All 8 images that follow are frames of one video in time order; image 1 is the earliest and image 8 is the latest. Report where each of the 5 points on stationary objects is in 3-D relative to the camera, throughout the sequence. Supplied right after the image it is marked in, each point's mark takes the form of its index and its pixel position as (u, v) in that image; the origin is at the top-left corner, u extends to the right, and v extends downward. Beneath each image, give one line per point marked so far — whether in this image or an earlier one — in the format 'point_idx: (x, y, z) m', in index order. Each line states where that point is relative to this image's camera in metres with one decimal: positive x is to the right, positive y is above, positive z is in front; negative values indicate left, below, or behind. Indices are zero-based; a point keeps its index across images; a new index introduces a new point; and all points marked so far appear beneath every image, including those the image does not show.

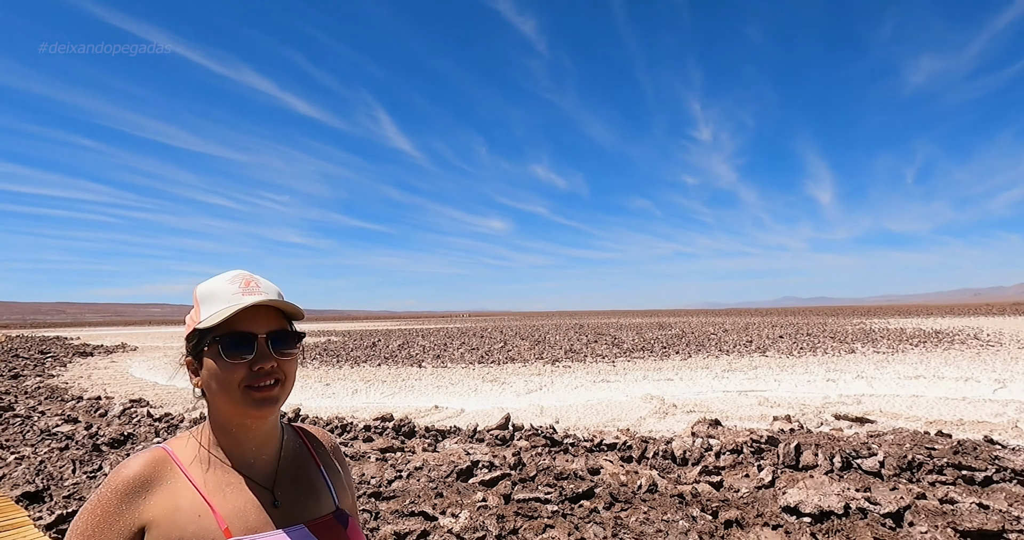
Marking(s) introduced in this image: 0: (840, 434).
0: (+4.1, -2.0, +7.1) m
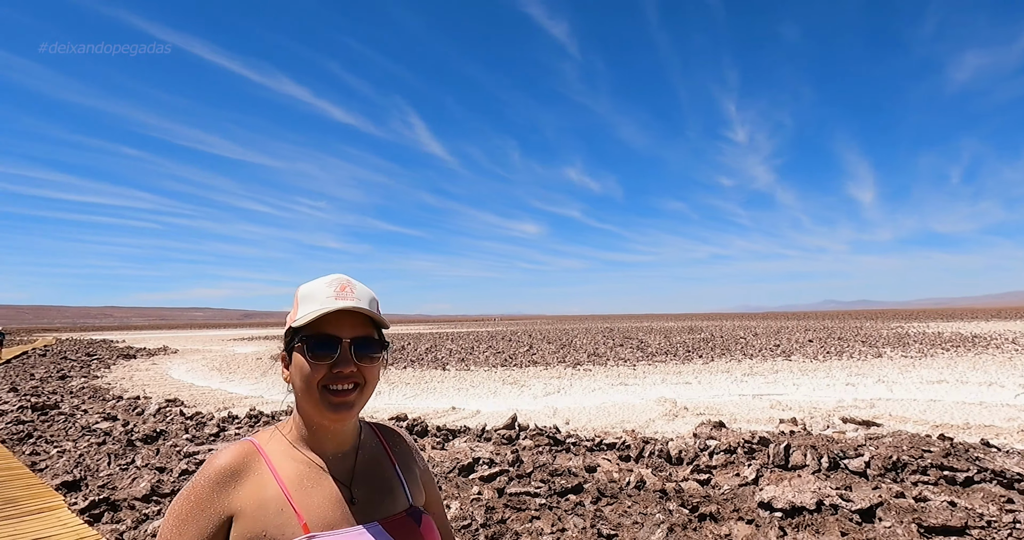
0: (+4.1, -2.1, +7.2) m
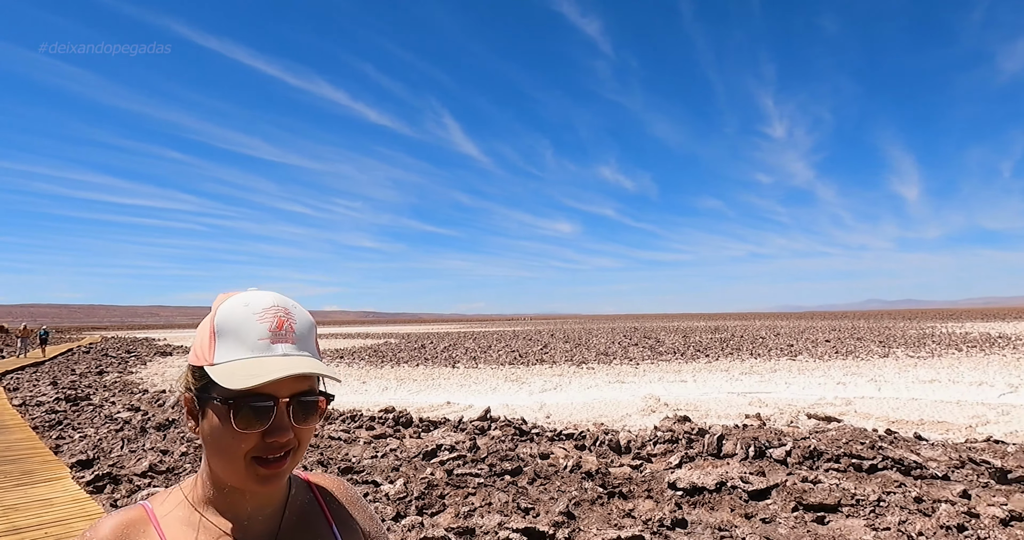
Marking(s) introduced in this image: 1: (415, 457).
0: (+3.7, -2.1, +7.7) m
1: (-1.1, -2.1, +6.6) m
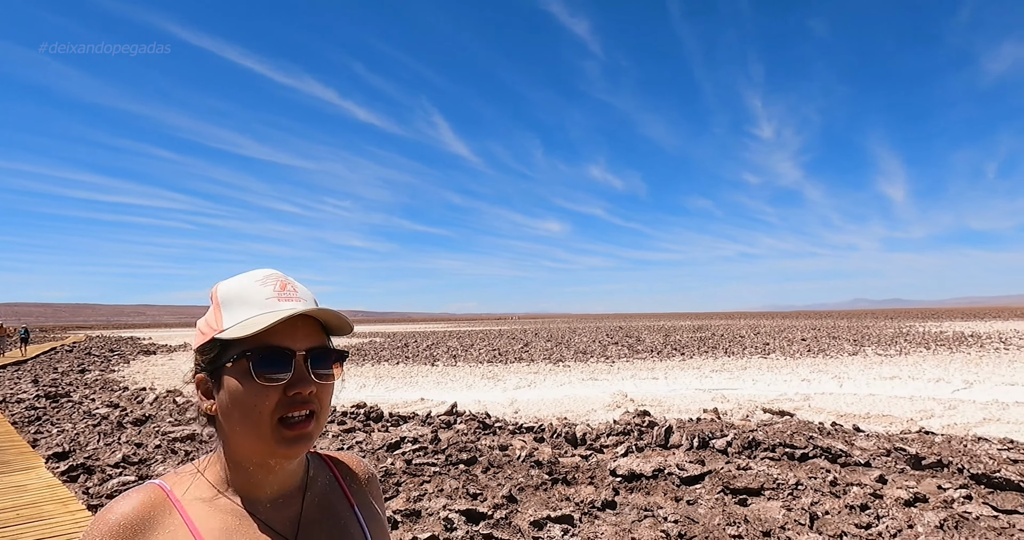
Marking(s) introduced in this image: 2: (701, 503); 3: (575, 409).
0: (+3.2, -2.1, +8.1) m
1: (-1.6, -2.1, +7.0) m
2: (+1.5, -1.9, +4.7) m
3: (+1.1, -2.5, +10.3) m
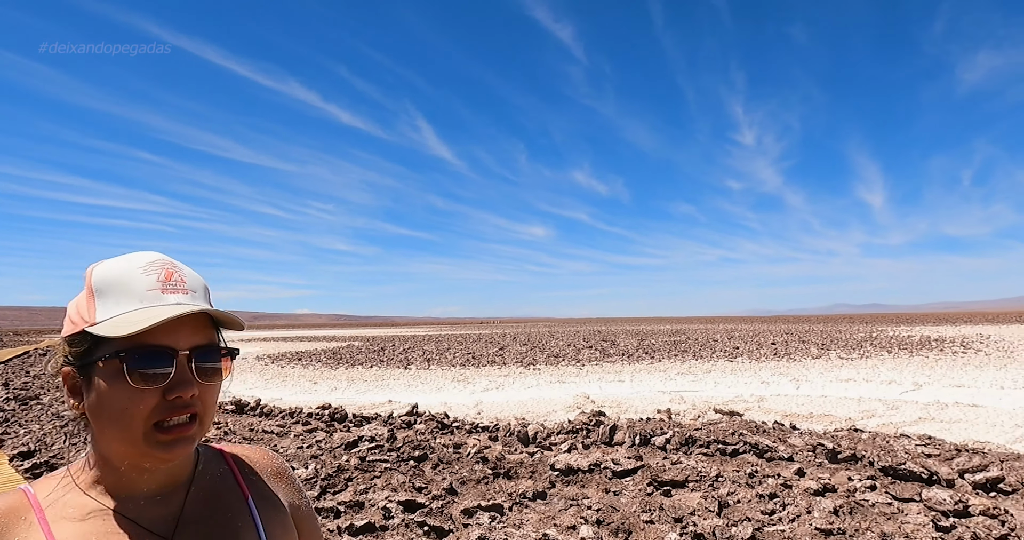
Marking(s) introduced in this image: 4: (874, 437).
0: (+2.6, -2.2, +8.5) m
1: (-2.2, -2.2, +7.2) m
2: (+1.0, -1.9, +5.0) m
3: (+0.4, -2.6, +10.7) m
4: (+4.5, -2.1, +7.3) m
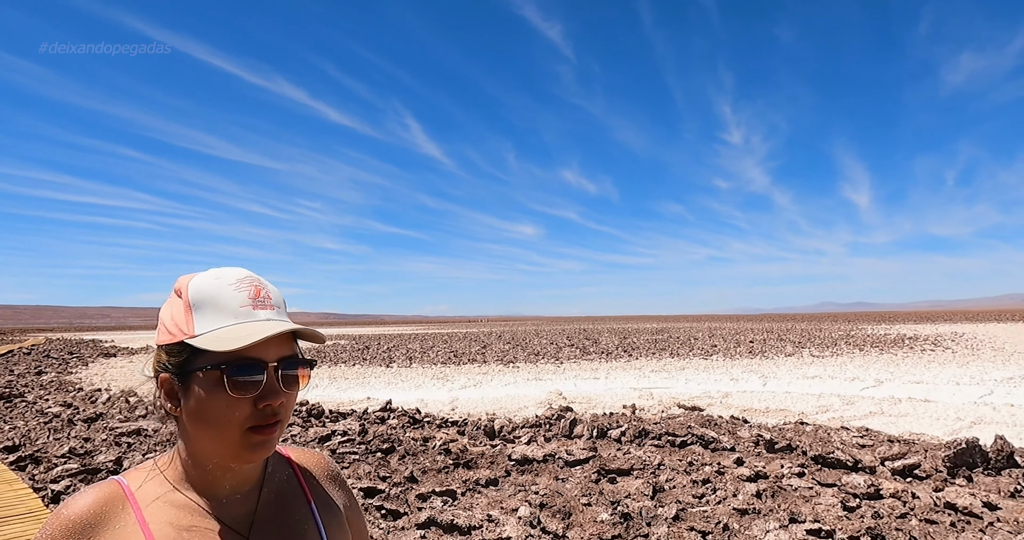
0: (+2.1, -2.3, +8.9) m
1: (-2.6, -2.2, +7.6) m
2: (+0.6, -2.0, +5.5) m
3: (-0.1, -2.6, +11.1) m
4: (+4.1, -2.1, +7.8) m
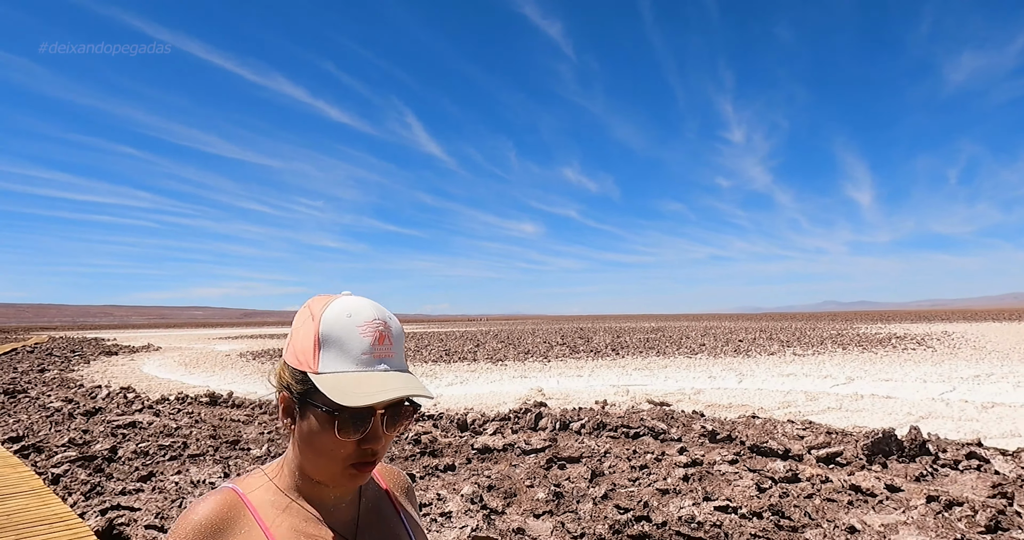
0: (+1.7, -2.3, +9.5) m
1: (-3.1, -2.3, +8.2) m
2: (+0.1, -2.0, +6.0) m
3: (-0.5, -2.6, +11.6) m
4: (+3.6, -2.2, +8.3) m
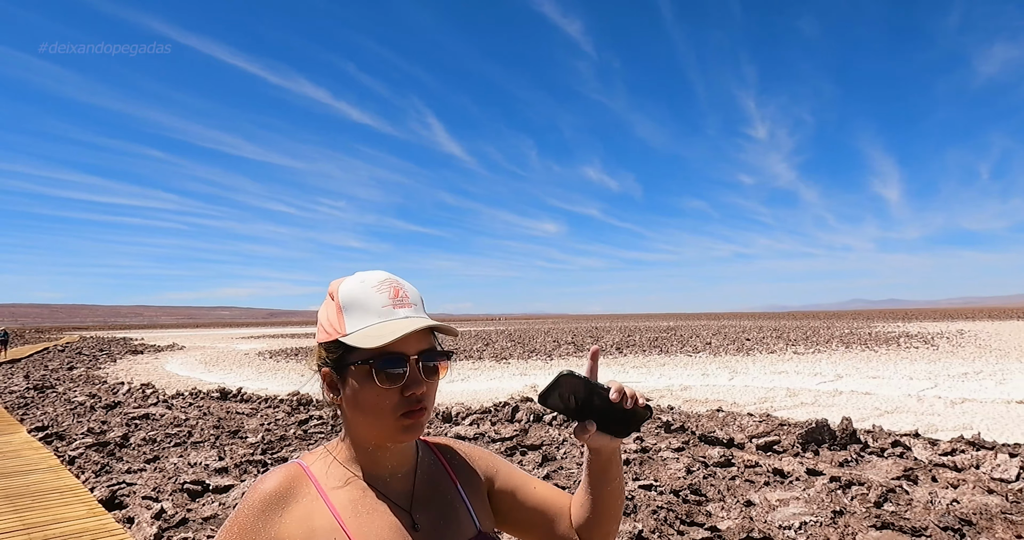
0: (+1.4, -2.3, +10.0) m
1: (-3.4, -2.3, +8.9) m
2: (-0.3, -2.1, +6.6) m
3: (-0.7, -2.7, +12.3) m
4: (+3.3, -2.2, +8.8) m
